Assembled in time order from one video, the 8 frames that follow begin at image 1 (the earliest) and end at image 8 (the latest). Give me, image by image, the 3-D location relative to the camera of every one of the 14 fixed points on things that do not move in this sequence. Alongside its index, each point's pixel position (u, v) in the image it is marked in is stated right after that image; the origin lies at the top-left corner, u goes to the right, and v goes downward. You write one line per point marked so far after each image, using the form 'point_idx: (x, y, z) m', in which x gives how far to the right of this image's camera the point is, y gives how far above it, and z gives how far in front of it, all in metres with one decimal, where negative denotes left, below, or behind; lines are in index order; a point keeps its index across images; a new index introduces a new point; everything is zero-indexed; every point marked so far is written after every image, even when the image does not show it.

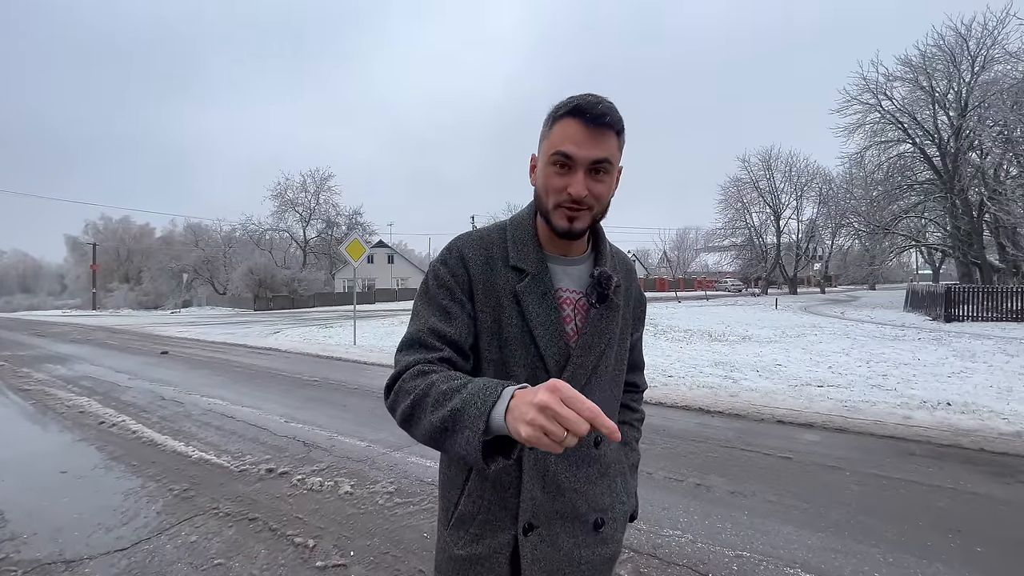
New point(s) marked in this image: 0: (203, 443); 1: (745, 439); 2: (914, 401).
0: (-4.0, -2.0, +5.8) m
1: (+3.0, -1.9, +5.7) m
2: (+6.6, -1.8, +7.3) m
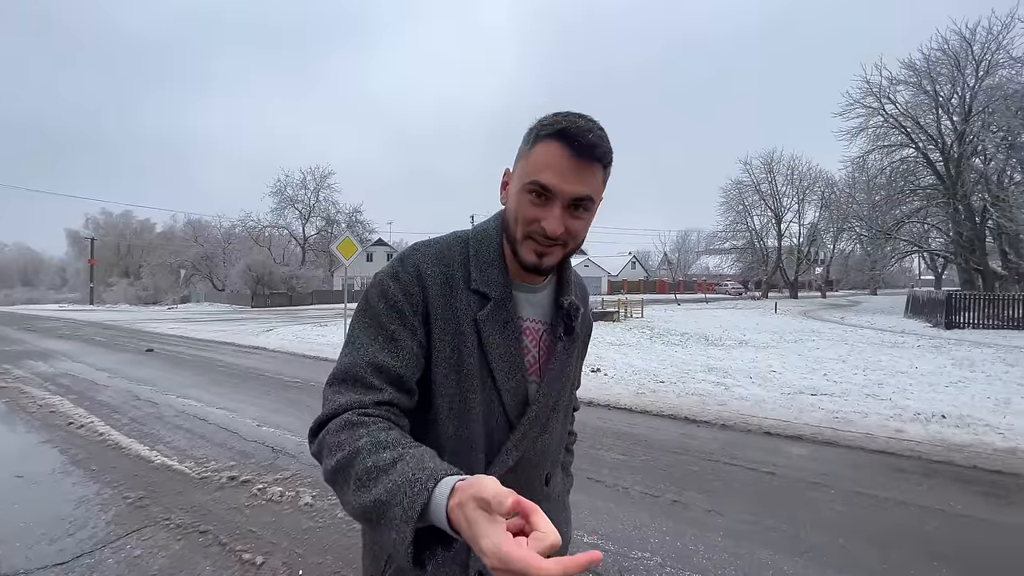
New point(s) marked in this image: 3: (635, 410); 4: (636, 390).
0: (-4.3, -2.0, +5.6) m
1: (+2.7, -2.0, +5.5) m
2: (+6.3, -2.0, +7.1) m
3: (+2.1, -1.9, +7.5) m
4: (+2.5, -2.0, +9.0) m
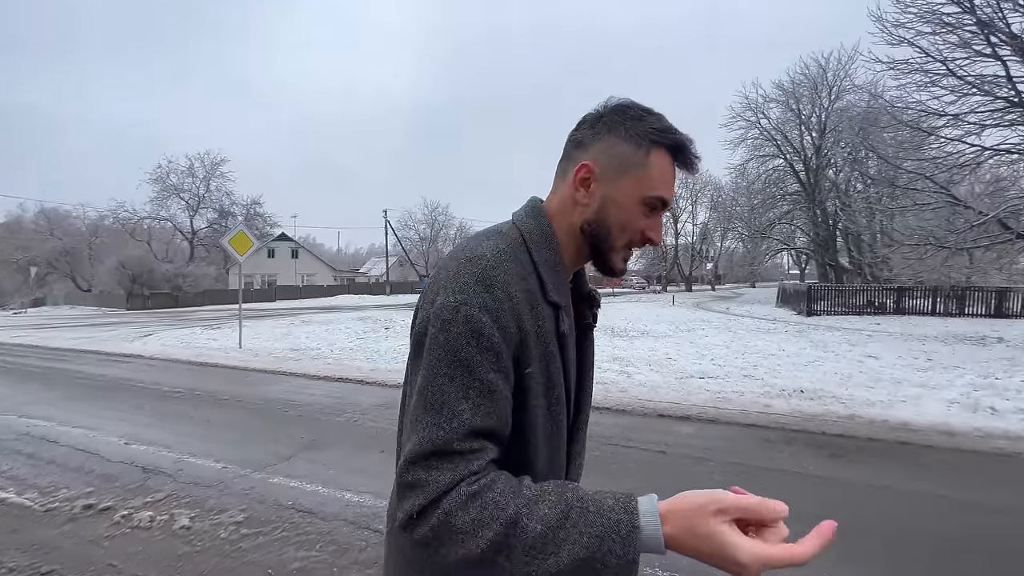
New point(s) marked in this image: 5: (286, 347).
0: (-5.4, -2.0, +4.8) m
1: (+1.5, -1.9, +5.9) m
2: (+4.8, -1.8, +8.1) m
3: (+0.6, -1.8, +7.7) m
4: (+0.7, -1.9, +9.3) m
5: (-7.6, -2.0, +15.0) m
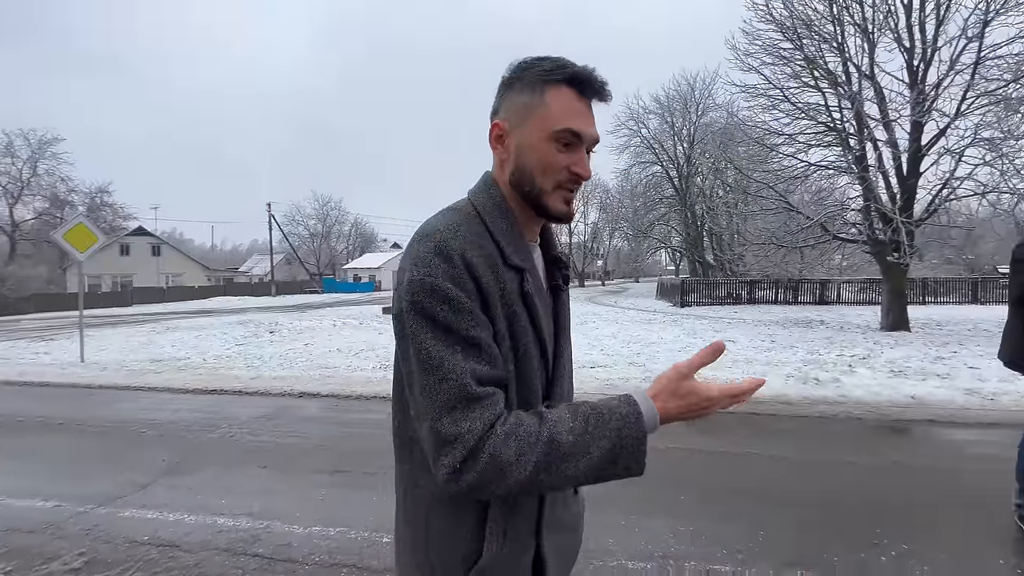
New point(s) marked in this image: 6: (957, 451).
0: (-6.3, -2.1, +3.5) m
1: (+0.1, -1.8, +6.1) m
2: (+2.9, -1.7, +9.0) m
3: (-1.2, -1.8, +7.7) m
4: (-1.3, -1.8, +9.2) m
5: (-10.7, -2.1, +13.0) m
6: (+5.4, -2.0, +5.4) m
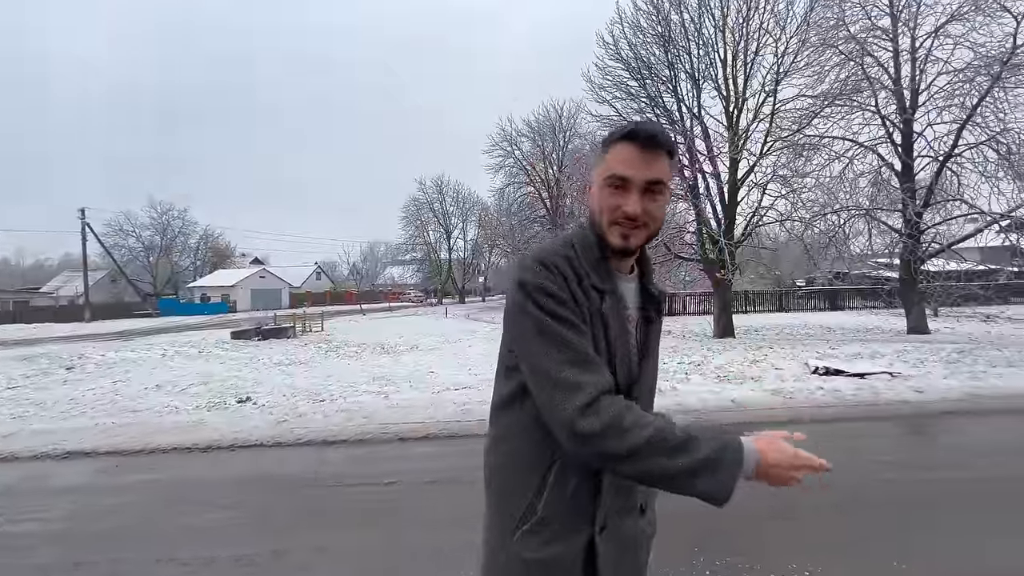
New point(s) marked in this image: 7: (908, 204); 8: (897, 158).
0: (-7.4, -2.3, +1.2) m
1: (-1.8, -2.1, +5.3) m
2: (+0.1, -2.1, +8.8) m
3: (-3.5, -2.1, +6.5) m
4: (-4.1, -2.2, +8.0) m
5: (-14.0, -2.7, +9.3) m
6: (+3.4, -2.2, +6.0) m
7: (+14.8, +3.1, +16.7) m
8: (+14.8, +5.0, +17.3) m
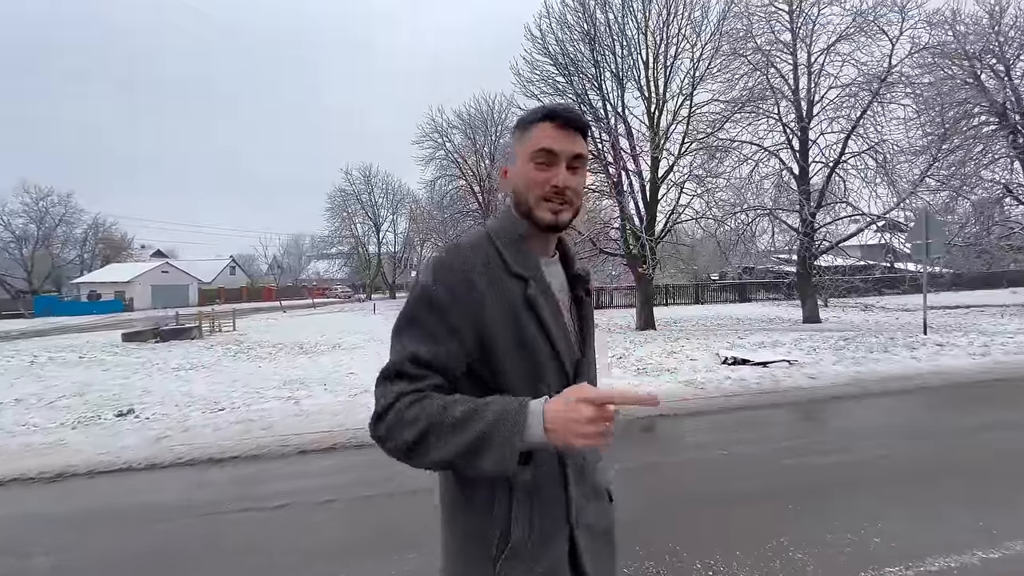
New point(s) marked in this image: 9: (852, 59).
0: (-7.7, -2.4, -0.2) m
1: (-2.8, -2.1, +4.7) m
2: (-1.4, -2.0, +8.5) m
3: (-4.6, -2.1, +5.7) m
4: (-5.4, -2.2, +7.0) m
5: (-15.4, -2.7, +6.8) m
6: (+2.3, -2.1, +6.1) m
7: (+12.0, +3.4, +18.3) m
8: (+11.9, +5.3, +18.9) m
9: (+13.1, +8.8, +17.2) m
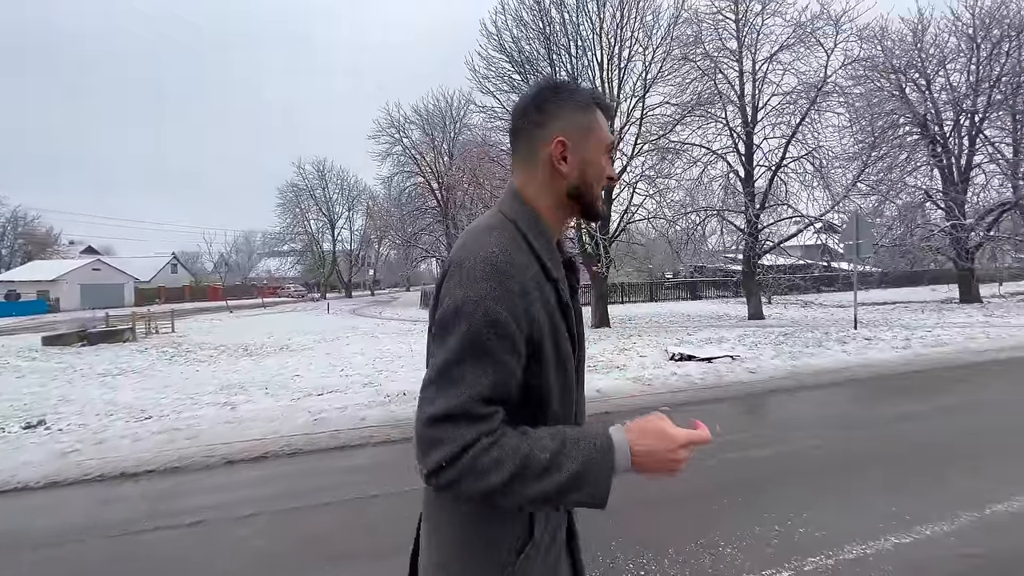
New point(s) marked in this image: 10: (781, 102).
0: (-7.9, -2.4, -1.0) m
1: (-3.4, -2.1, +4.3) m
2: (-2.3, -2.0, +8.2) m
3: (-5.3, -2.1, +5.1) m
4: (-6.2, -2.2, +6.4) m
5: (-16.2, -2.7, +5.4) m
6: (+1.6, -2.1, +6.2) m
7: (+10.1, +3.5, +19.2) m
8: (+10.1, +5.4, +19.7) m
9: (+11.3, +8.9, +18.1) m
10: (+11.8, +8.1, +19.6) m
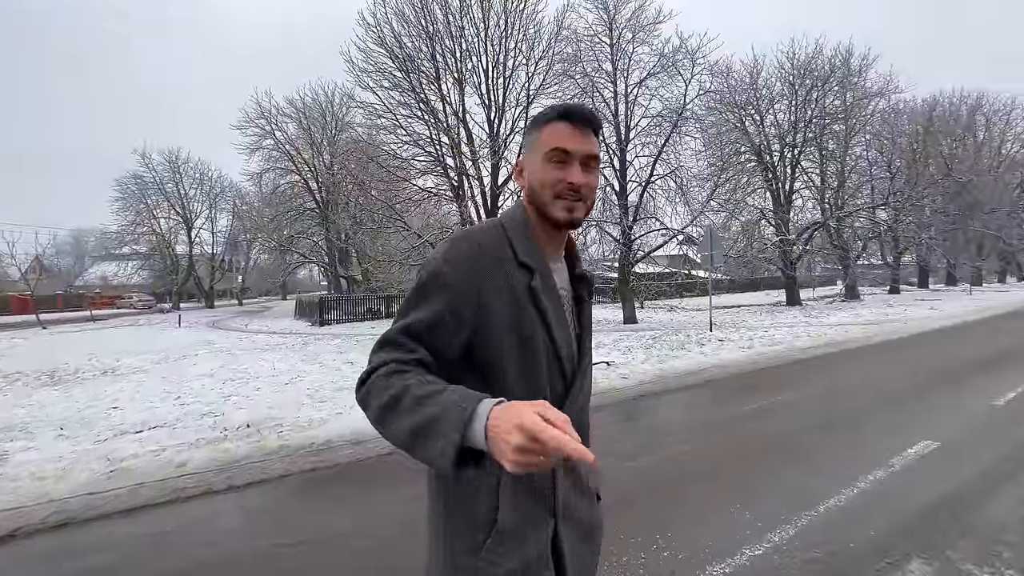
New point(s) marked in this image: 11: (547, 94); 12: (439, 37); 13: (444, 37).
0: (-7.6, -2.5, -3.4) m
1: (-4.5, -2.2, +2.9) m
2: (-4.4, -2.2, +6.8) m
3: (-6.6, -2.2, +3.2) m
4: (-7.7, -2.3, +4.2) m
5: (-17.2, -2.9, +0.8) m
6: (-0.2, -2.2, +5.8) m
7: (+5.1, +3.2, +20.5) m
8: (+4.9, +5.1, +21.0) m
9: (+6.4, +8.6, +19.8) m
10: (+6.5, +7.8, +21.4) m
11: (+1.5, +8.2, +18.9) m
12: (-2.8, +9.6, +17.2) m
13: (-2.6, +9.7, +17.3) m
